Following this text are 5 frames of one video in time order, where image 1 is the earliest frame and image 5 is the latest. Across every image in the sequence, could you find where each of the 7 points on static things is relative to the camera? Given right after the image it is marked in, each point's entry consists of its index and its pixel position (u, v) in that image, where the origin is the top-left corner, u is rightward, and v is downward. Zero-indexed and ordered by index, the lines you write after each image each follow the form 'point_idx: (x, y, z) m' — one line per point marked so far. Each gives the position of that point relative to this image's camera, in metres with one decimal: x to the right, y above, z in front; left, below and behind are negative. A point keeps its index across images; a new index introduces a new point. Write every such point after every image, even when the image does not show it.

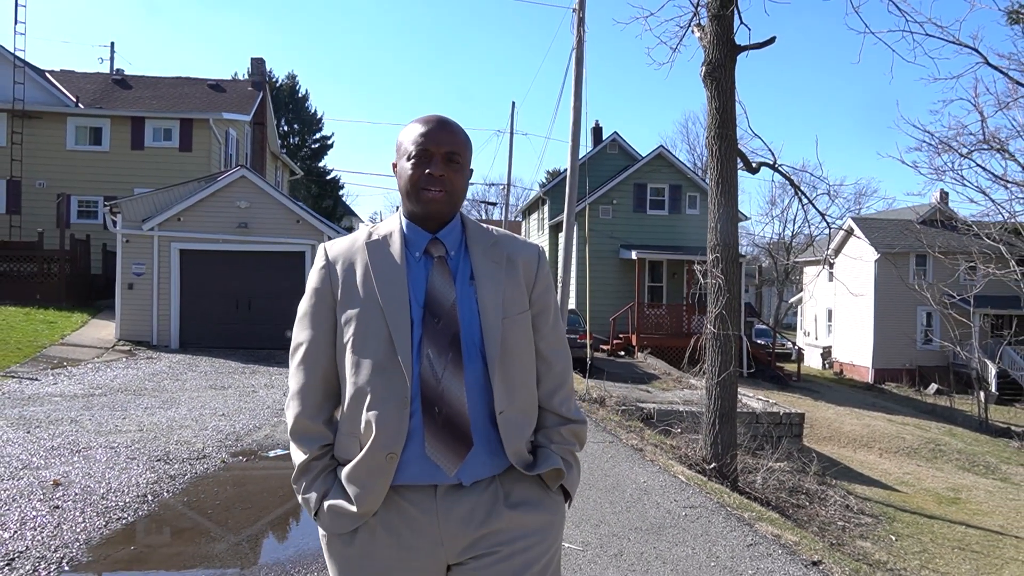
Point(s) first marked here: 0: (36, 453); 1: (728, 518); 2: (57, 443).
0: (-3.6, -1.3, +5.8) m
1: (+1.3, -1.4, +4.6) m
2: (-3.7, -1.3, +6.2) m
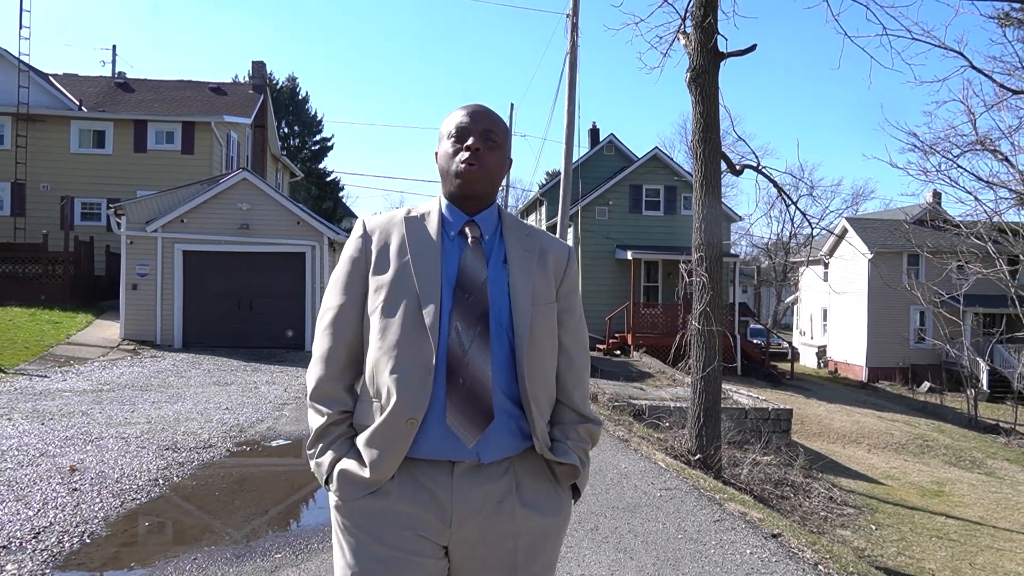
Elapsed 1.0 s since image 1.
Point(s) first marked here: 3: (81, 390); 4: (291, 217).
0: (-3.7, -1.3, +6.2) m
1: (+1.2, -1.4, +5.0) m
2: (-3.8, -1.2, +6.6) m
3: (-5.0, -1.2, +8.9) m
4: (-4.8, +1.5, +16.5) m
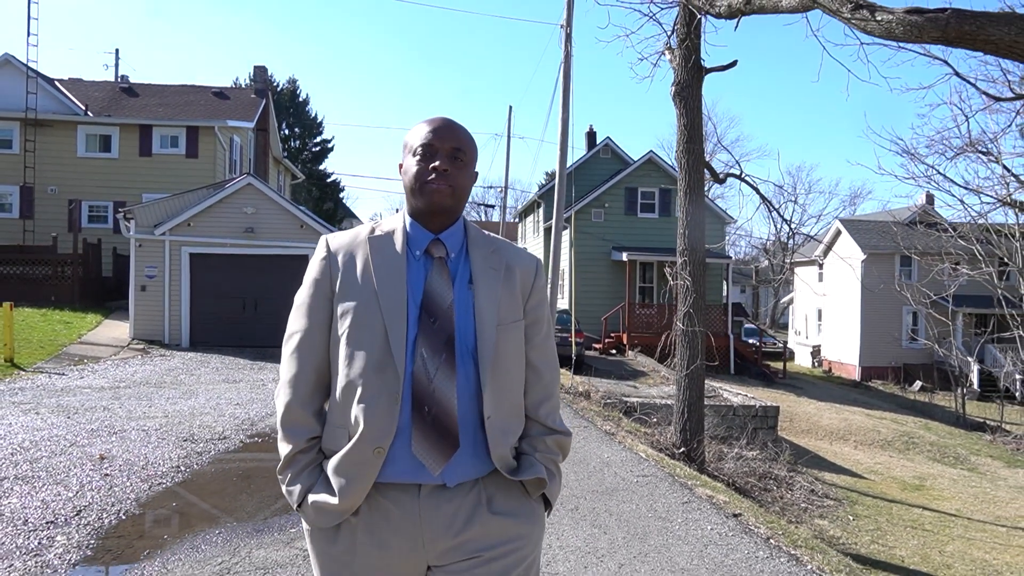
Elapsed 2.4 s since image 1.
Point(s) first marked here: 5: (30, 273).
0: (-3.8, -1.3, +6.7) m
1: (+1.1, -1.4, +5.5) m
2: (-3.9, -1.3, +7.1) m
3: (-5.1, -1.2, +9.4) m
4: (-4.8, +1.5, +17.0) m
5: (-12.5, +0.4, +19.8) m
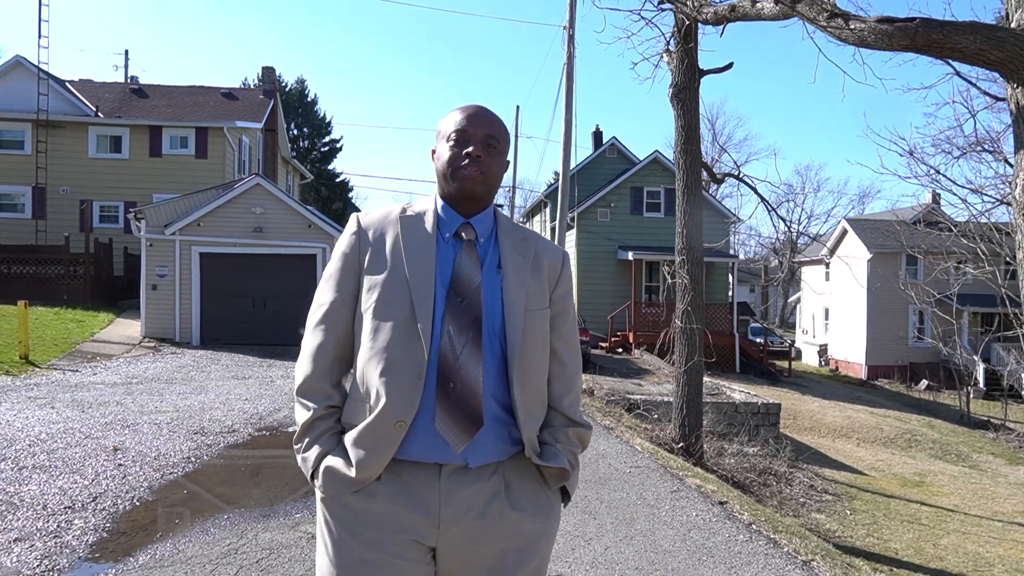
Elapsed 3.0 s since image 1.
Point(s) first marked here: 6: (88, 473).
0: (-3.8, -1.3, +6.9) m
1: (+1.1, -1.4, +5.7) m
2: (-3.9, -1.3, +7.3) m
3: (-5.1, -1.2, +9.7) m
4: (-4.7, +1.5, +17.2) m
5: (-12.4, +0.4, +20.2) m
6: (-3.0, -1.3, +5.4) m
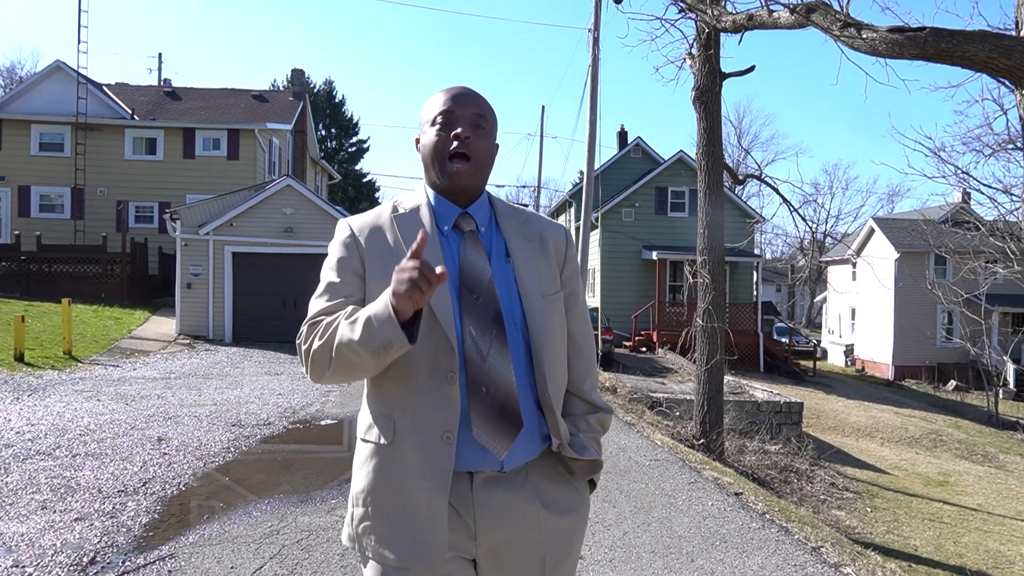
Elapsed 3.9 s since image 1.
0: (-3.6, -1.3, +7.3) m
1: (+1.3, -1.4, +5.9) m
2: (-3.6, -1.2, +7.7) m
3: (-4.8, -1.2, +10.1) m
4: (-4.2, +1.6, +17.6) m
5: (-11.7, +0.5, +20.8) m
6: (-2.8, -1.3, +5.7) m
